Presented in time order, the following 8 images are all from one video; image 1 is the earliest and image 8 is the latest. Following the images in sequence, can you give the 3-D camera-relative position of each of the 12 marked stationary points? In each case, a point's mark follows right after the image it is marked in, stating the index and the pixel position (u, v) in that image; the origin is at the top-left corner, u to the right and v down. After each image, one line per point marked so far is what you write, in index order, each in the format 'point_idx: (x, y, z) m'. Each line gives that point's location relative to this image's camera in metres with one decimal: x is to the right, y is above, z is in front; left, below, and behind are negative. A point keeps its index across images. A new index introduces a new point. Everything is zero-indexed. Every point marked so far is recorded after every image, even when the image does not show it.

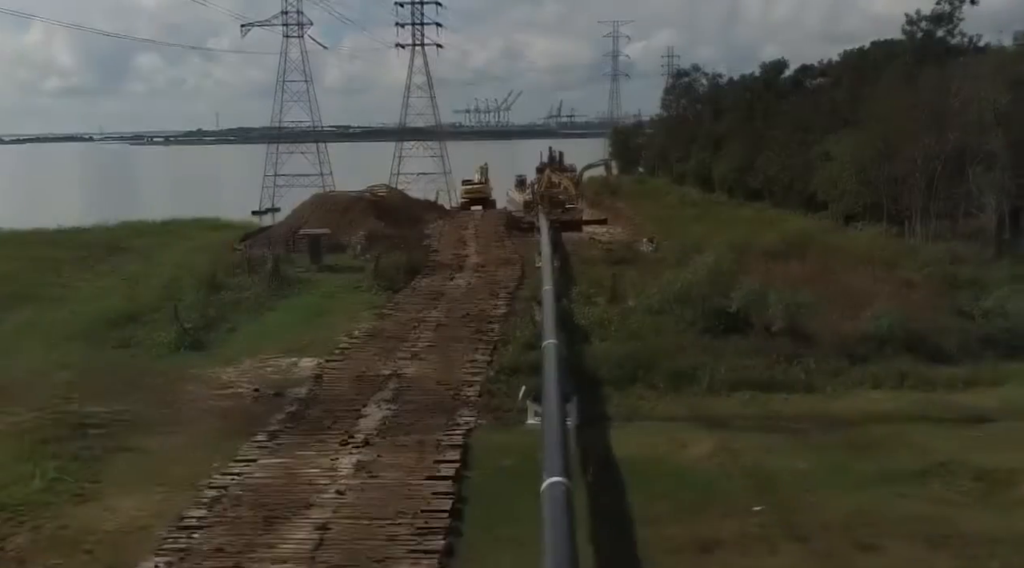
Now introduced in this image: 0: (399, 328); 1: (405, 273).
0: (-1.7, -0.7, +15.0) m
1: (-2.2, +0.2, +19.9) m
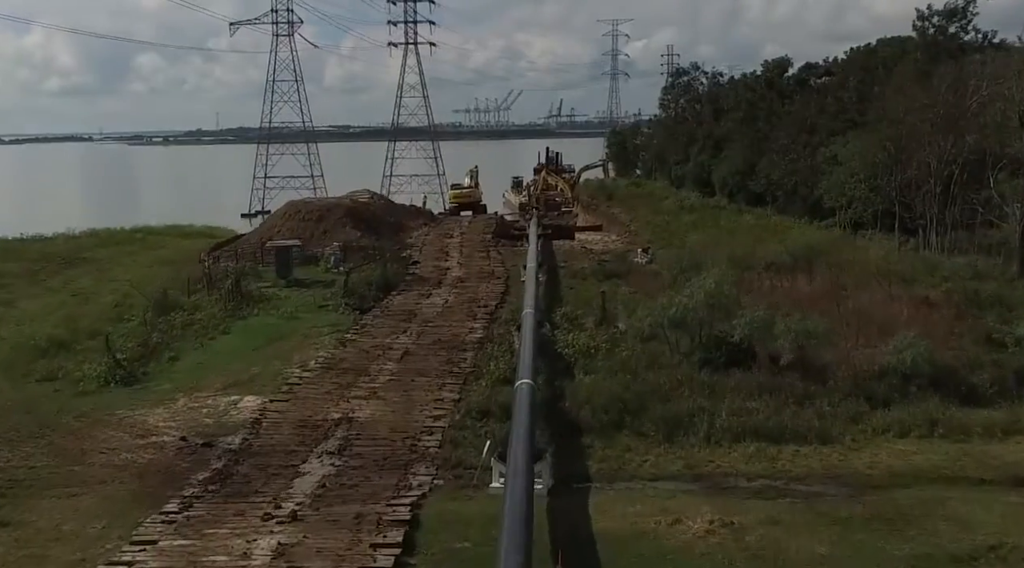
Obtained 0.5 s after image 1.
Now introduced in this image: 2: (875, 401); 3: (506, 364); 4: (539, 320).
0: (-2.0, -1.0, +13.4) m
1: (-2.5, -0.1, +18.3) m
2: (+3.9, -1.3, +10.7) m
3: (-0.1, -1.0, +12.6) m
4: (+0.4, -0.5, +14.0) m
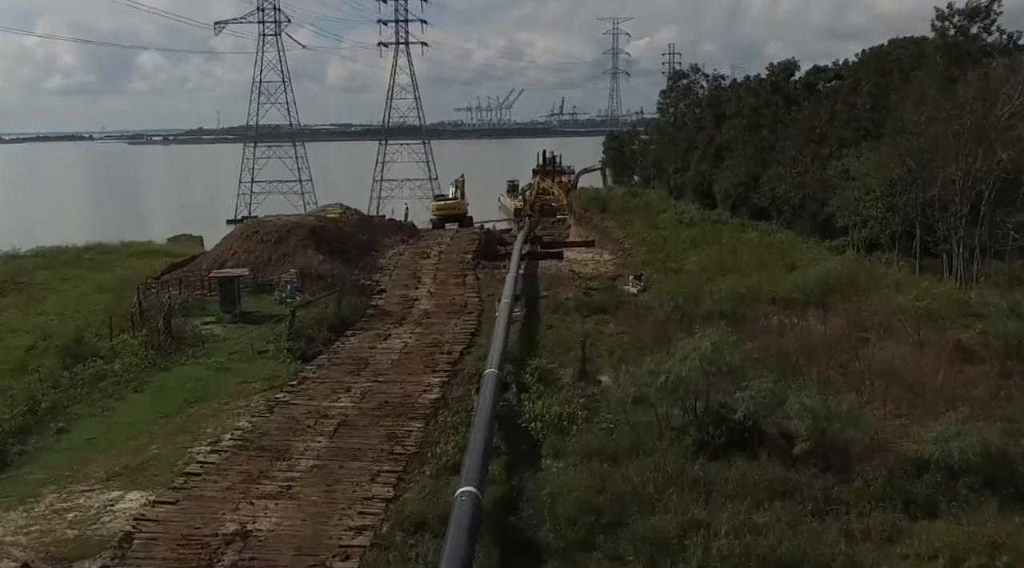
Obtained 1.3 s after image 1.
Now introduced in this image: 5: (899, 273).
0: (-2.5, -1.6, +11.1) m
1: (-3.0, -0.7, +16.0) m
2: (+3.4, -1.9, +8.5) m
3: (-0.6, -1.6, +10.4) m
4: (-0.1, -1.1, +11.7) m
5: (+7.5, +0.2, +19.4) m
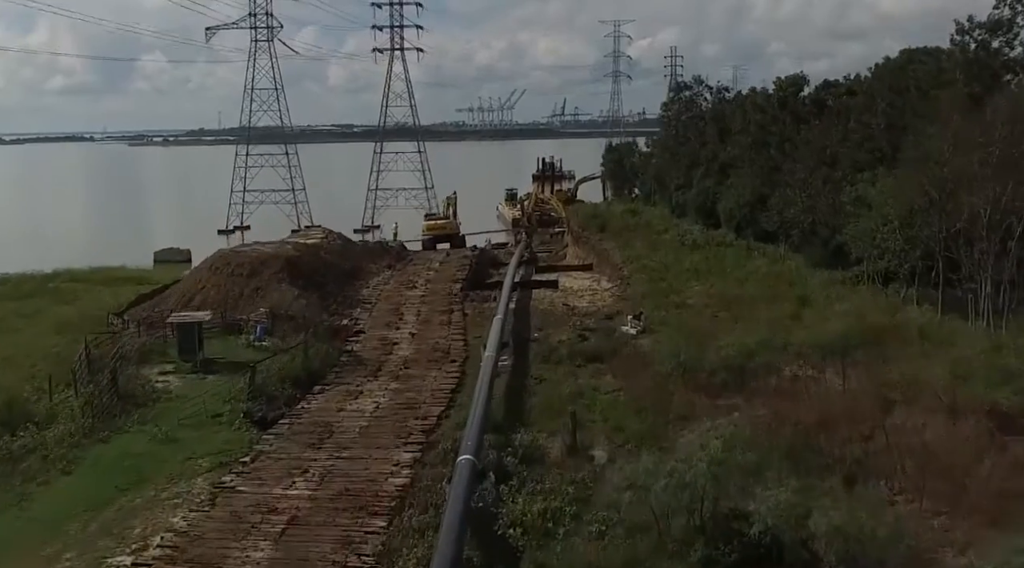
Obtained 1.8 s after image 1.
0: (-2.7, -2.4, +9.6) m
1: (-3.2, -1.5, +14.5) m
2: (+3.2, -2.6, +6.9) m
3: (-0.8, -2.4, +8.8) m
4: (-0.3, -1.9, +10.2) m
5: (+7.3, -0.6, +17.8) m
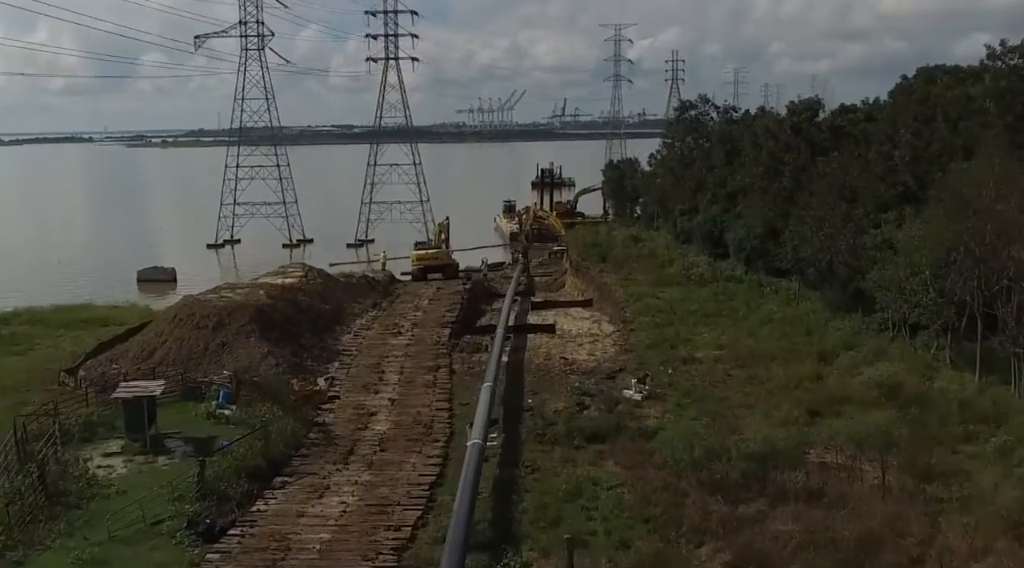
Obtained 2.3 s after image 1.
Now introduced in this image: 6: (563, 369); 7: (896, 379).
0: (-2.9, -3.3, +7.8) m
1: (-3.3, -2.5, +12.6) m
2: (+3.1, -3.7, +5.1) m
3: (-0.9, -3.4, +7.0) m
4: (-0.5, -2.9, +8.4) m
5: (+7.1, -1.6, +16.0) m
6: (+1.0, -1.6, +18.5) m
7: (+6.2, -1.5, +16.0) m
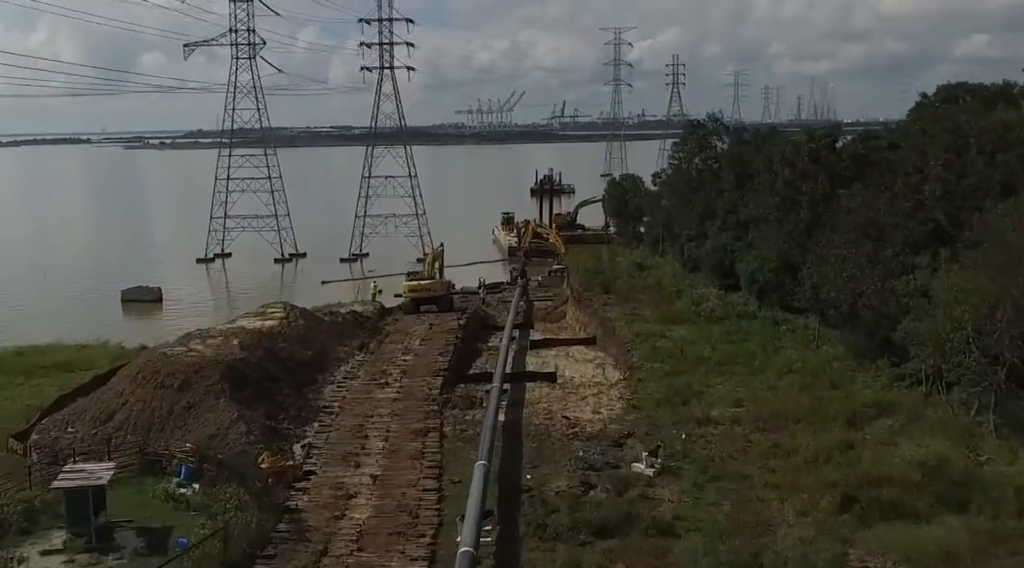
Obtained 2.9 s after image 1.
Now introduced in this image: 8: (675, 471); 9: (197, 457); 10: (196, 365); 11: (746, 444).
0: (-2.9, -4.3, +6.0) m
1: (-3.4, -3.4, +10.9) m
2: (+3.0, -4.6, +3.4) m
3: (-1.0, -4.3, +5.3) m
4: (-0.5, -3.8, +6.6) m
5: (+7.1, -2.5, +14.2) m
6: (+0.9, -2.5, +16.8) m
7: (+6.1, -2.4, +14.3) m
8: (+2.4, -2.7, +14.7) m
9: (-4.6, -2.5, +14.7) m
10: (-5.5, -1.4, +17.3) m
11: (+3.7, -2.5, +15.8) m
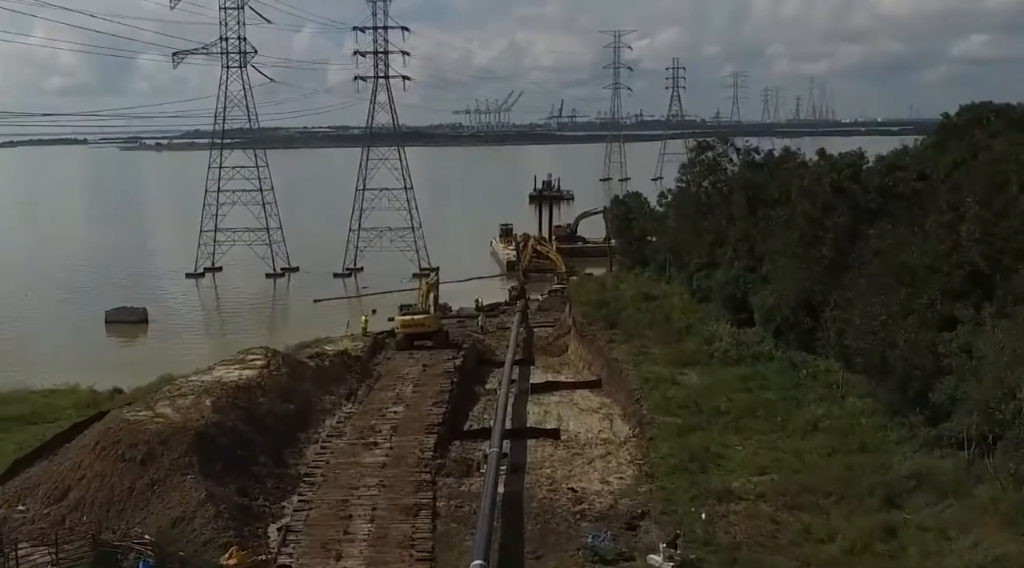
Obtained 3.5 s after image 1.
0: (-2.9, -5.2, +4.3) m
1: (-3.3, -4.3, +9.2) m
2: (+3.0, -5.5, +1.7) m
3: (-1.0, -5.2, +3.6) m
4: (-0.5, -4.7, +4.9) m
5: (+7.1, -3.4, +12.6) m
6: (+0.9, -3.4, +15.1) m
7: (+6.2, -3.4, +12.6) m
8: (+2.4, -3.7, +13.0) m
9: (-4.6, -3.5, +13.0) m
10: (-5.5, -2.3, +15.6) m
11: (+3.7, -3.4, +14.1) m
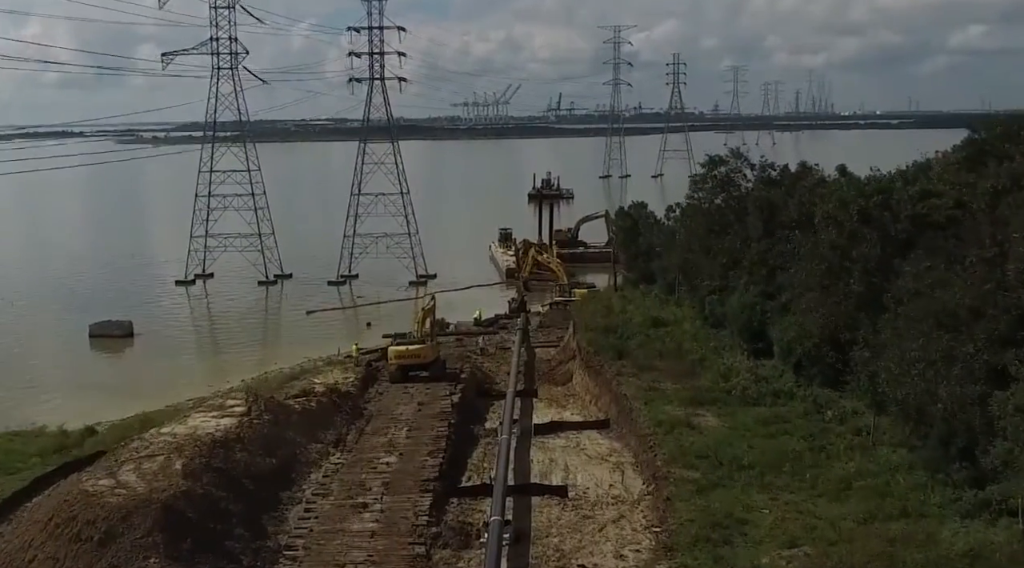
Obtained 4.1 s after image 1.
0: (-2.8, -6.1, +2.7) m
1: (-3.3, -5.1, +7.6) m
2: (+3.1, -6.4, +0.1) m
3: (-0.9, -6.1, +1.9) m
4: (-0.4, -5.6, +3.3) m
5: (+7.2, -4.2, +10.9) m
6: (+1.0, -4.2, +13.5) m
7: (+6.2, -4.2, +11.0) m
8: (+2.5, -4.5, +11.3) m
9: (-4.5, -4.3, +11.3) m
10: (-5.4, -3.1, +13.9) m
11: (+3.8, -4.2, +12.5) m
